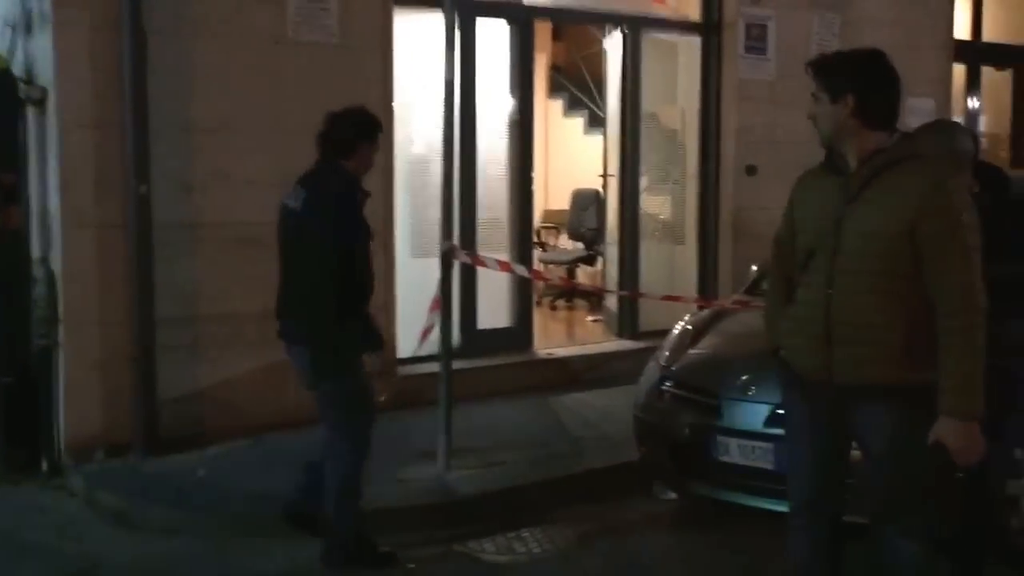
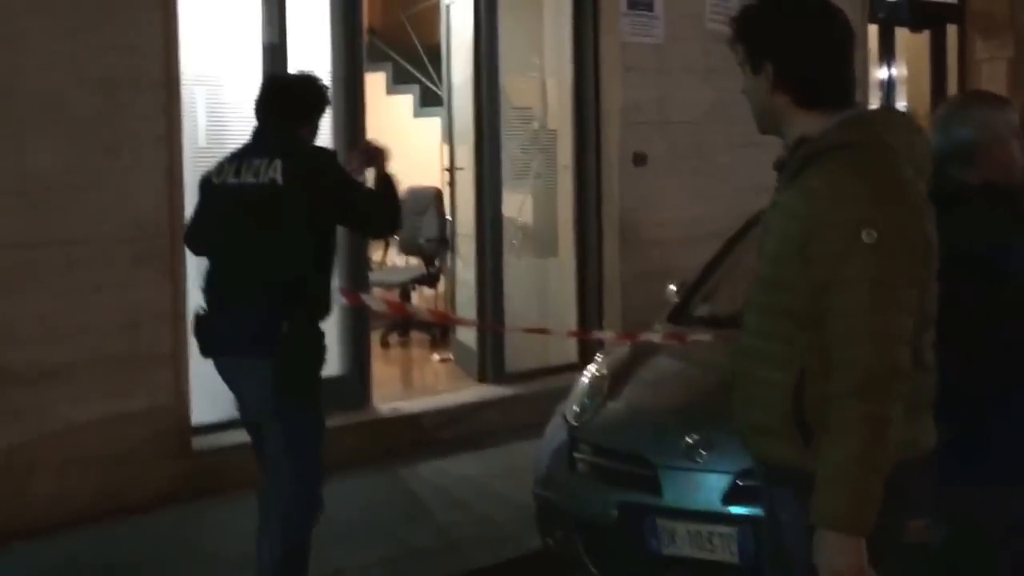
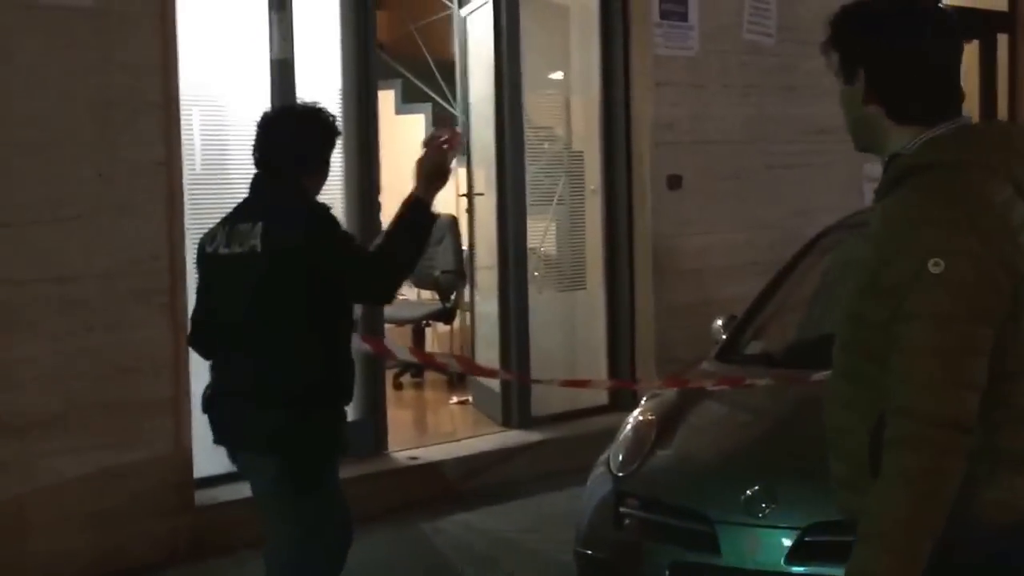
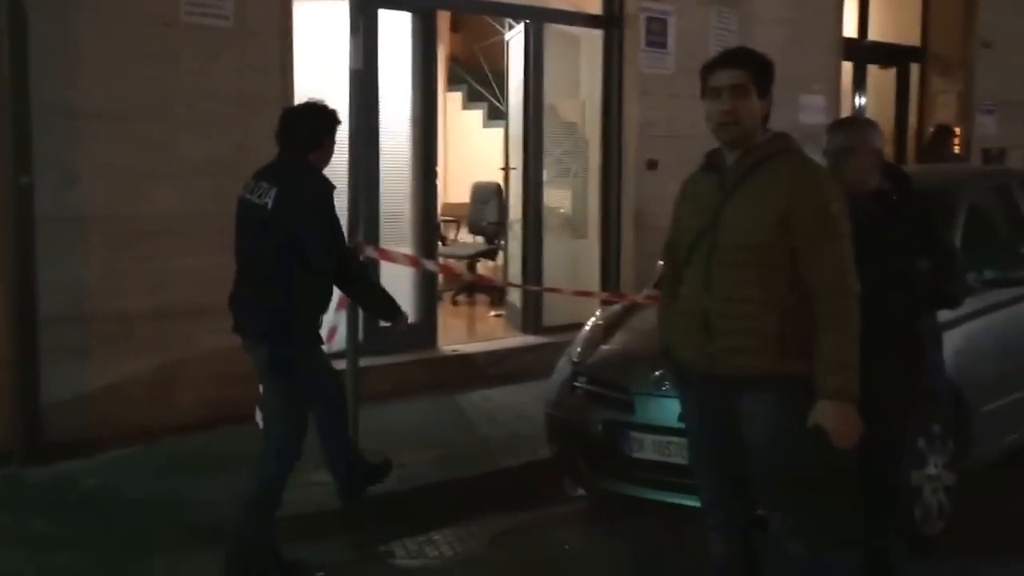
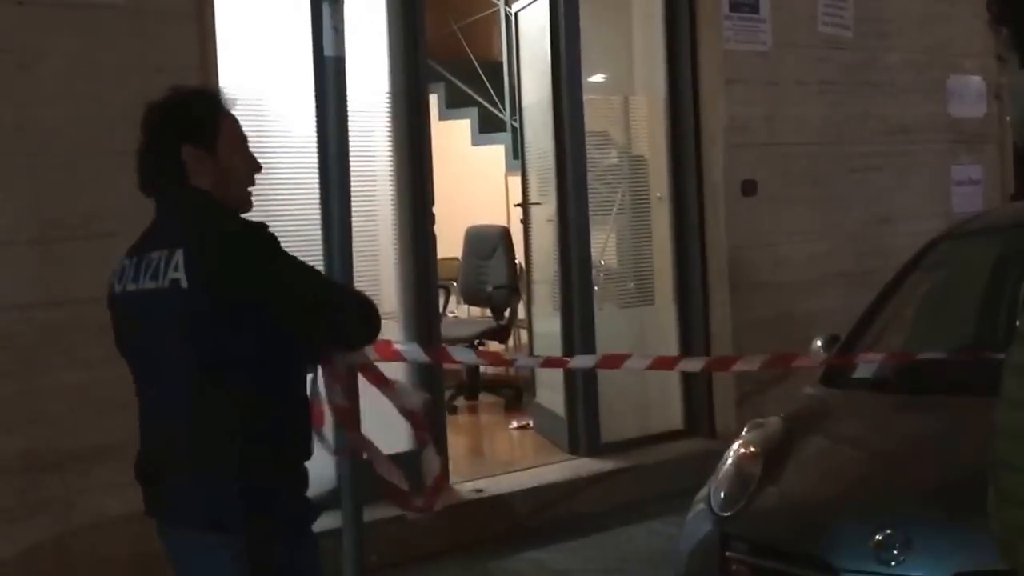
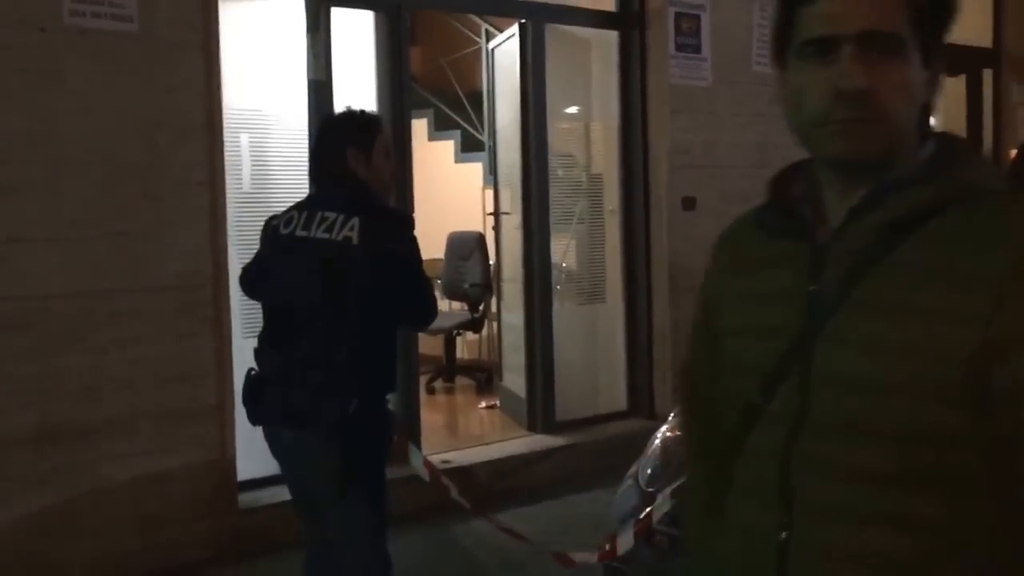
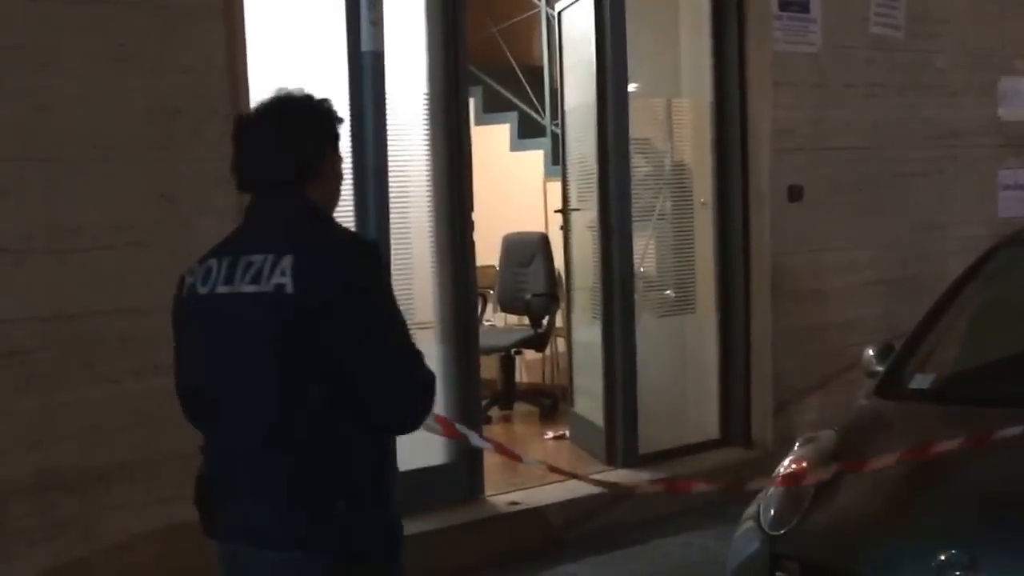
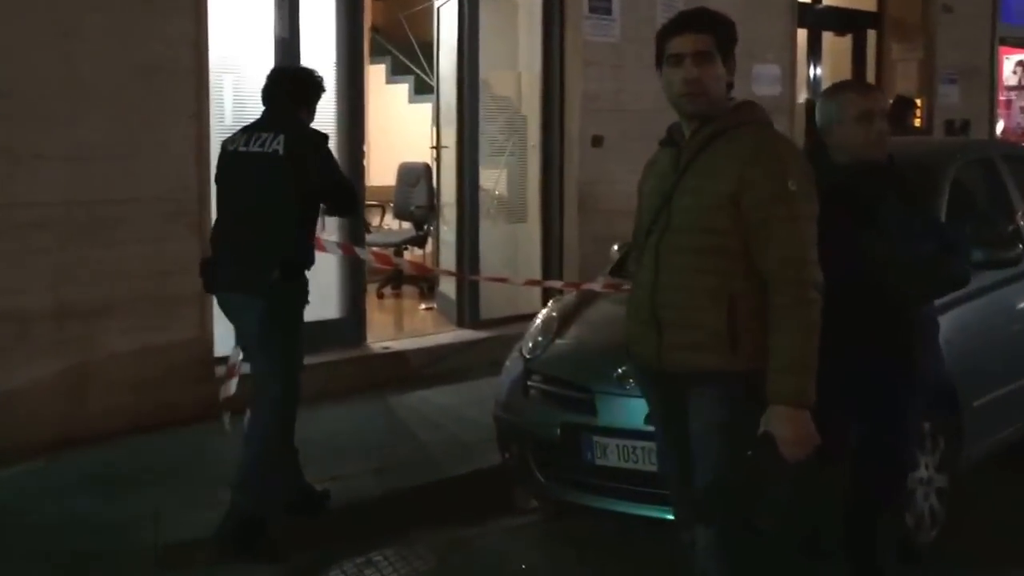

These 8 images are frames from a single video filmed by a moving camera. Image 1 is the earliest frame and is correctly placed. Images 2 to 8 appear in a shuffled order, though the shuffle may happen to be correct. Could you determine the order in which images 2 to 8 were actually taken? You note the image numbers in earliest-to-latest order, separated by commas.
4, 8, 2, 3, 5, 7, 6
